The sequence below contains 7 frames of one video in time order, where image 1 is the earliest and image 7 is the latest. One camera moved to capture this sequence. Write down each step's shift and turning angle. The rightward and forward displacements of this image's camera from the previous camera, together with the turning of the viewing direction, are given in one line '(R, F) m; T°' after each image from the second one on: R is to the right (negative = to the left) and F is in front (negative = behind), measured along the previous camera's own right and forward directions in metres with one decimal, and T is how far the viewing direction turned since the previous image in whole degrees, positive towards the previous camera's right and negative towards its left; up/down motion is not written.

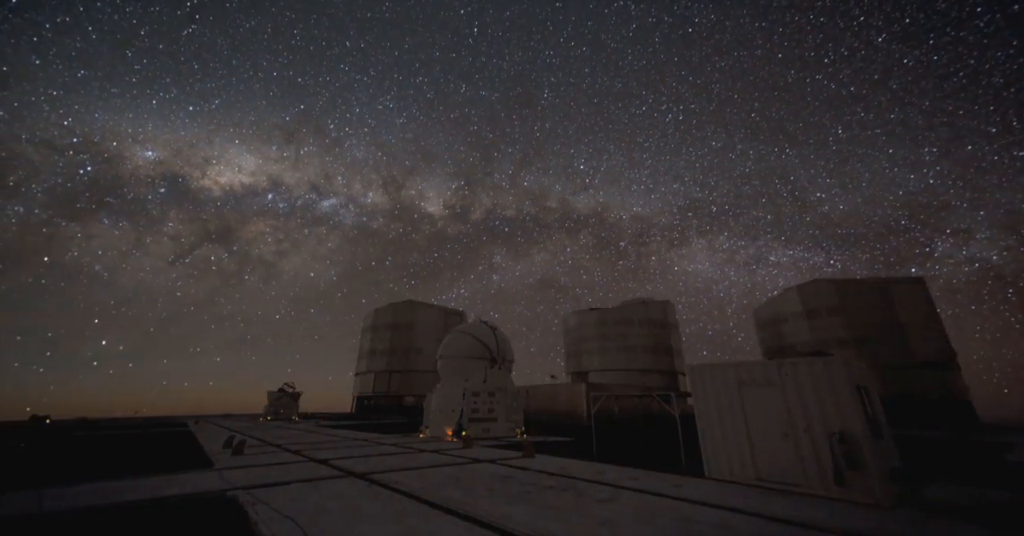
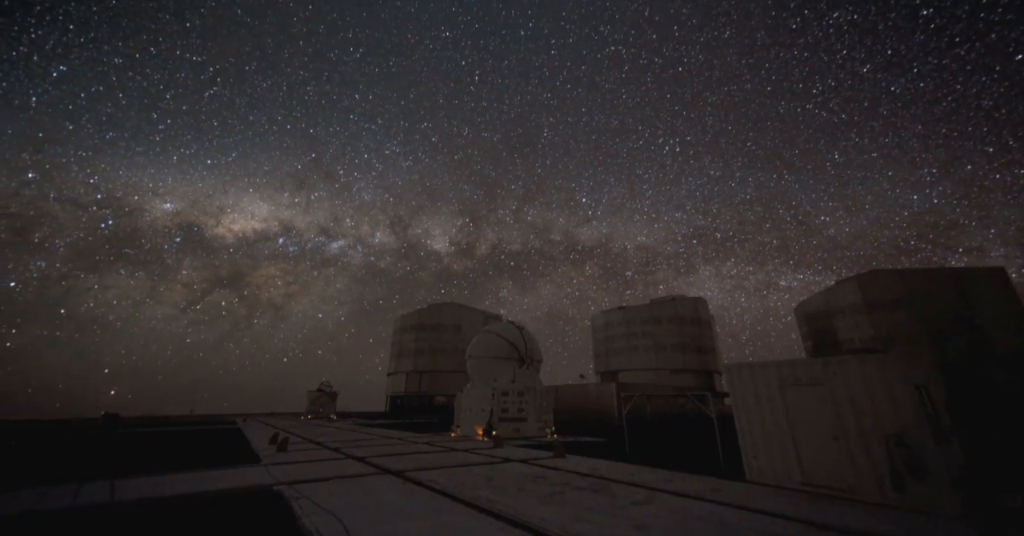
(0.0, -3.7) m; -1°
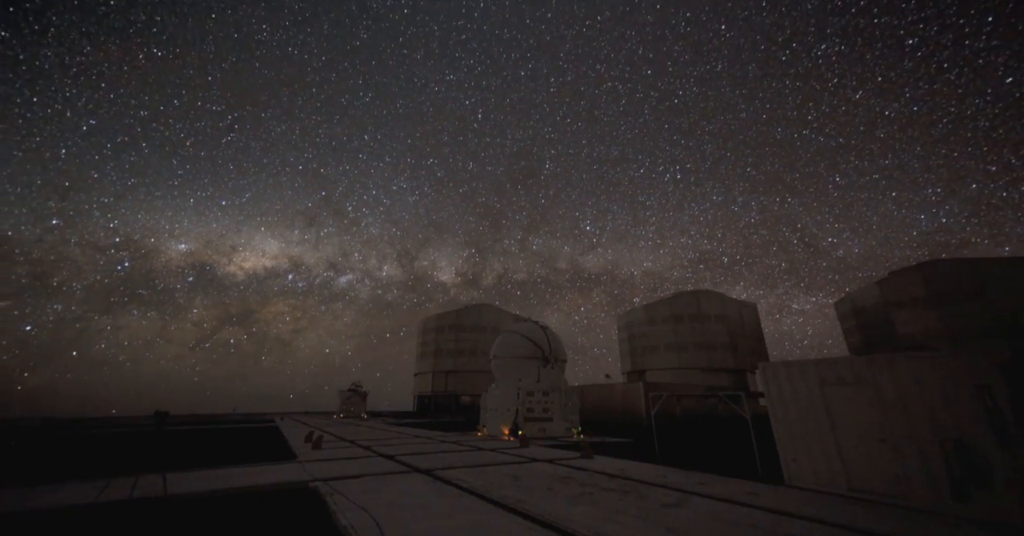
(0.0, -2.6) m; -1°
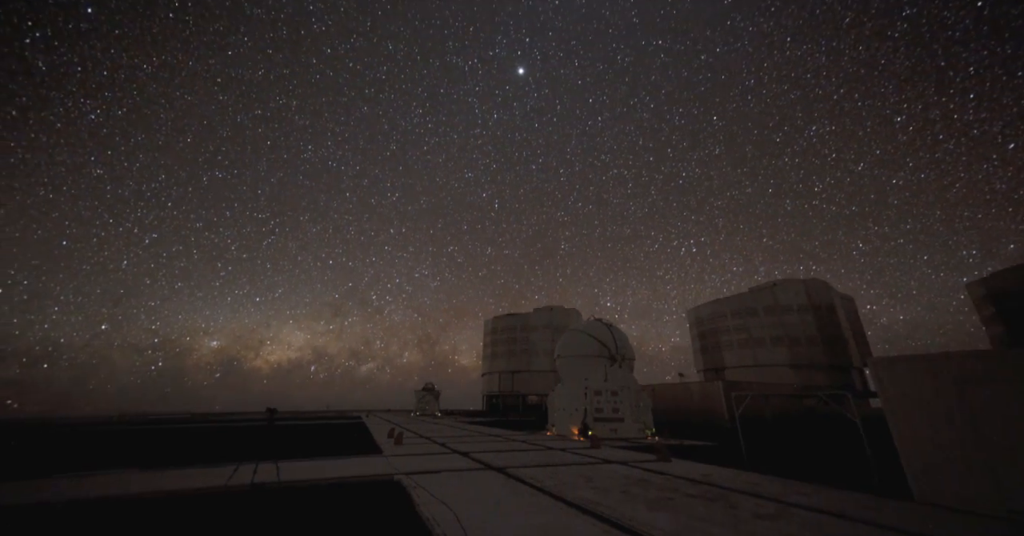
(+0.3, -5.4) m; -3°
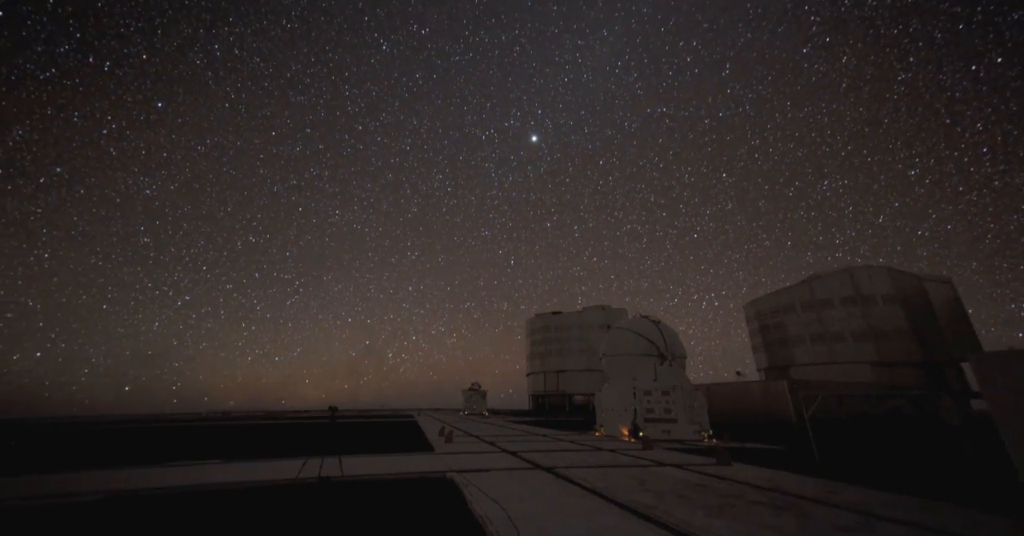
(+0.2, -2.5) m; -2°
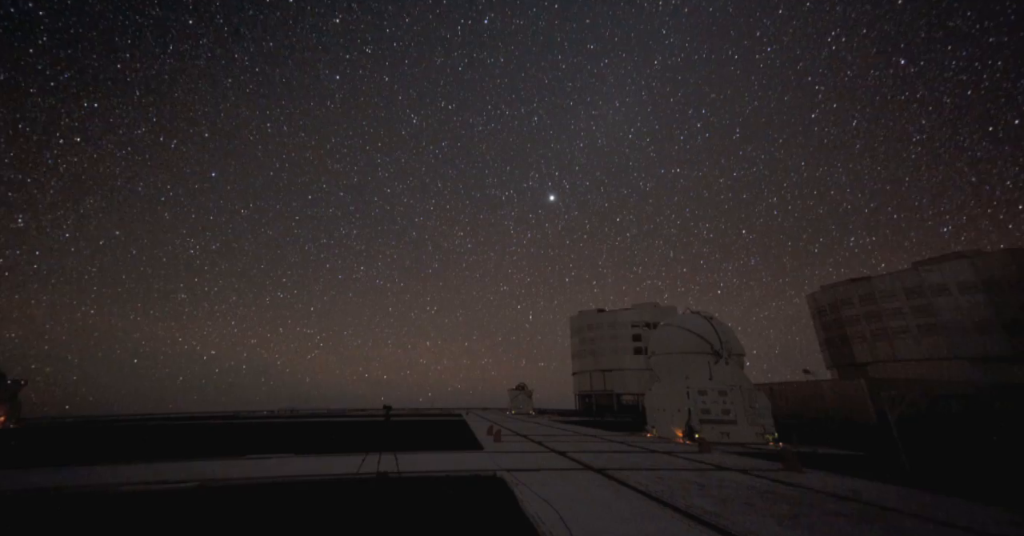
(+0.1, -1.9) m; -3°
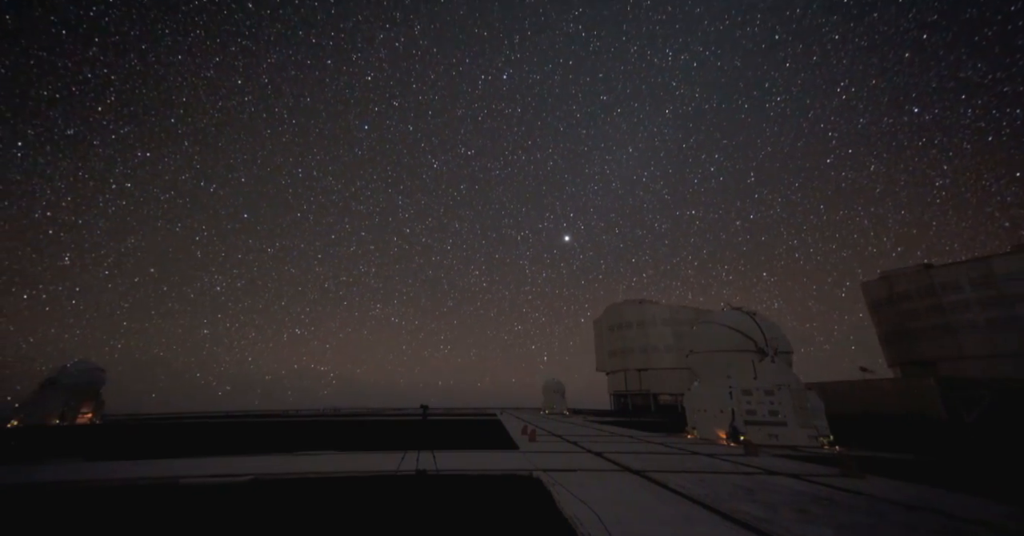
(-0.1, -0.7) m; -2°
